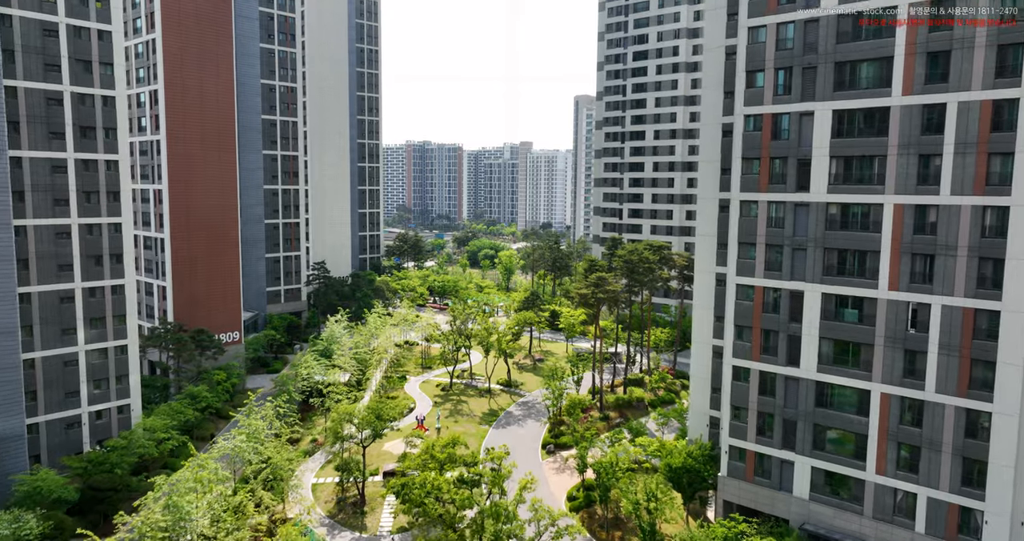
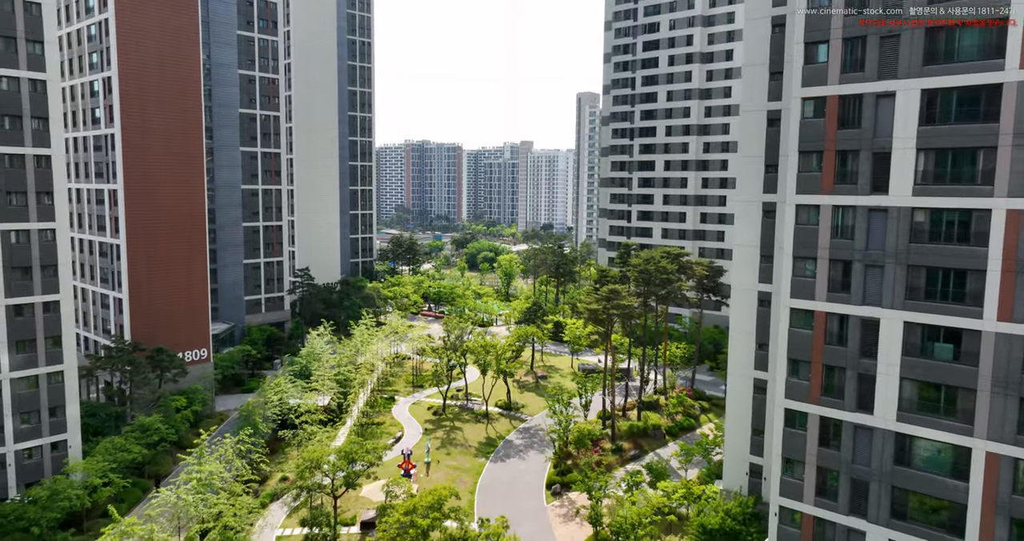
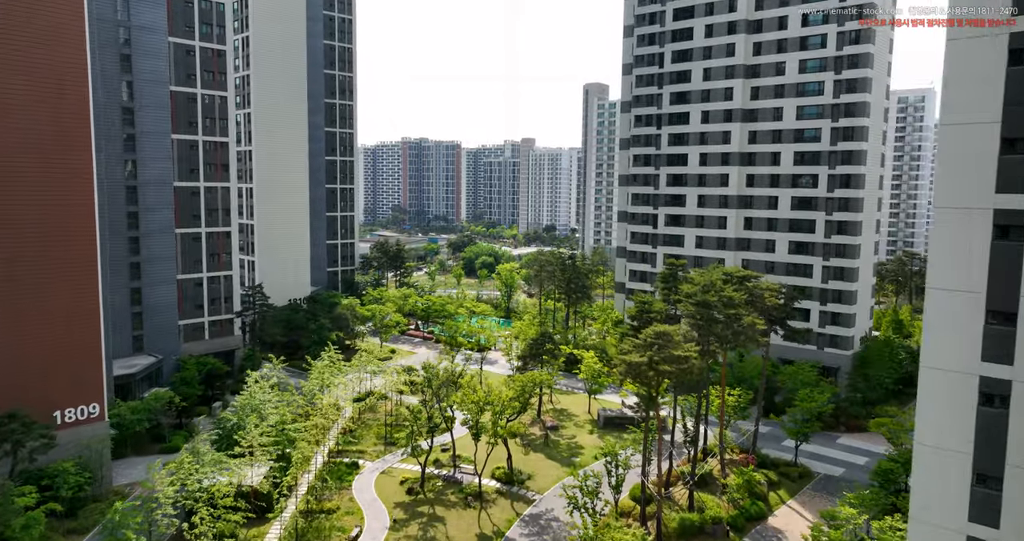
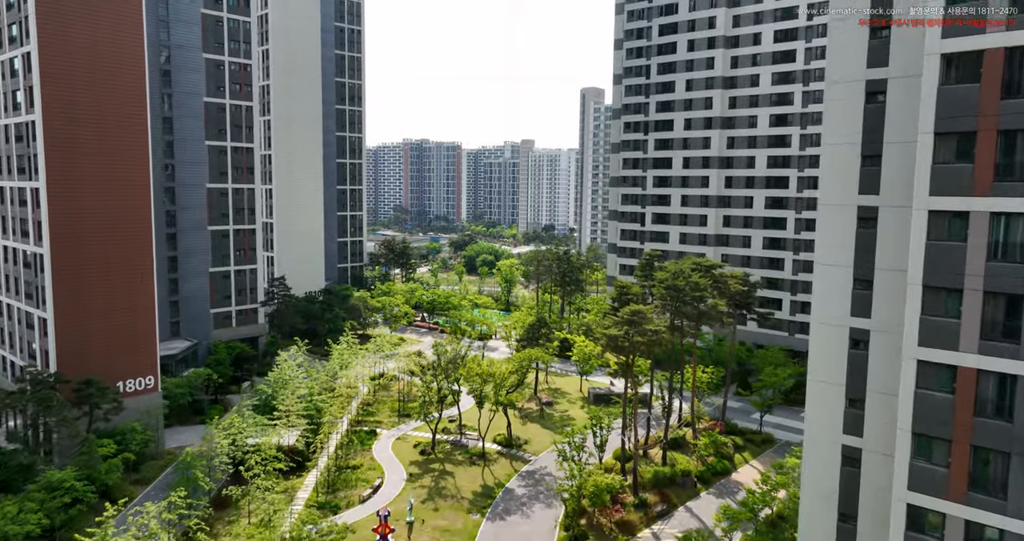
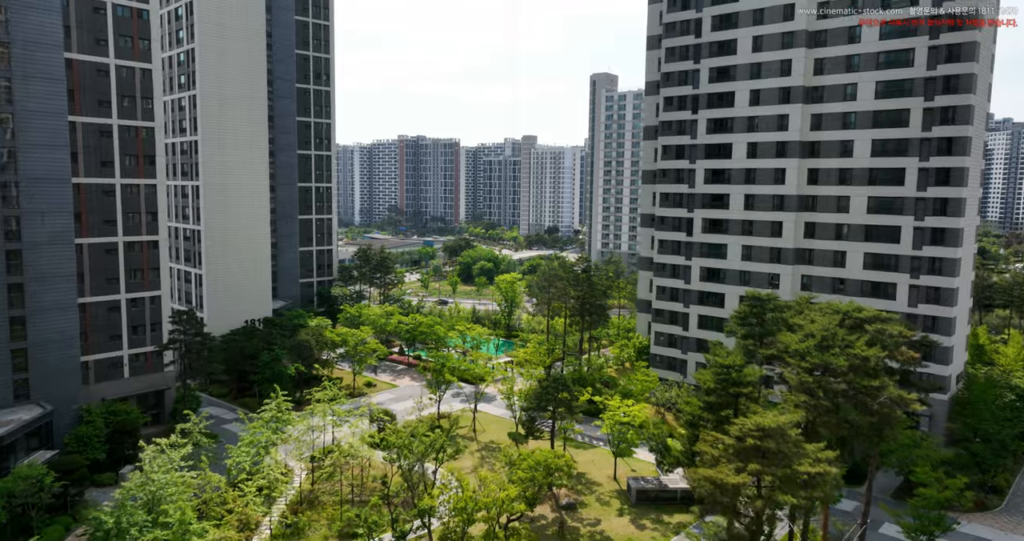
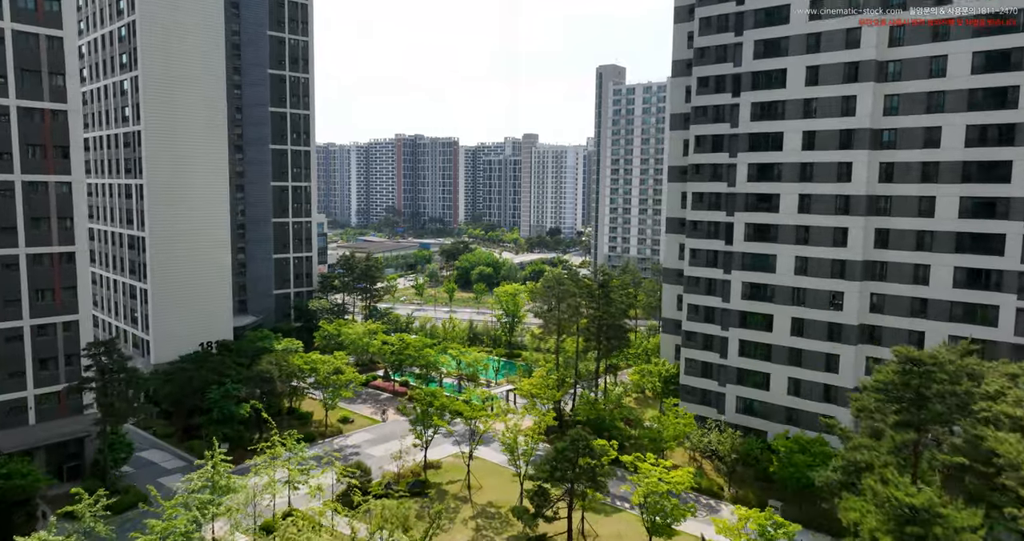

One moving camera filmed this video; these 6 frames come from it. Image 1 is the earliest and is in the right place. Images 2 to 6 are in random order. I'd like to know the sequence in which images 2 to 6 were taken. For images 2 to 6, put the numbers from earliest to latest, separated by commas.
2, 4, 3, 5, 6
